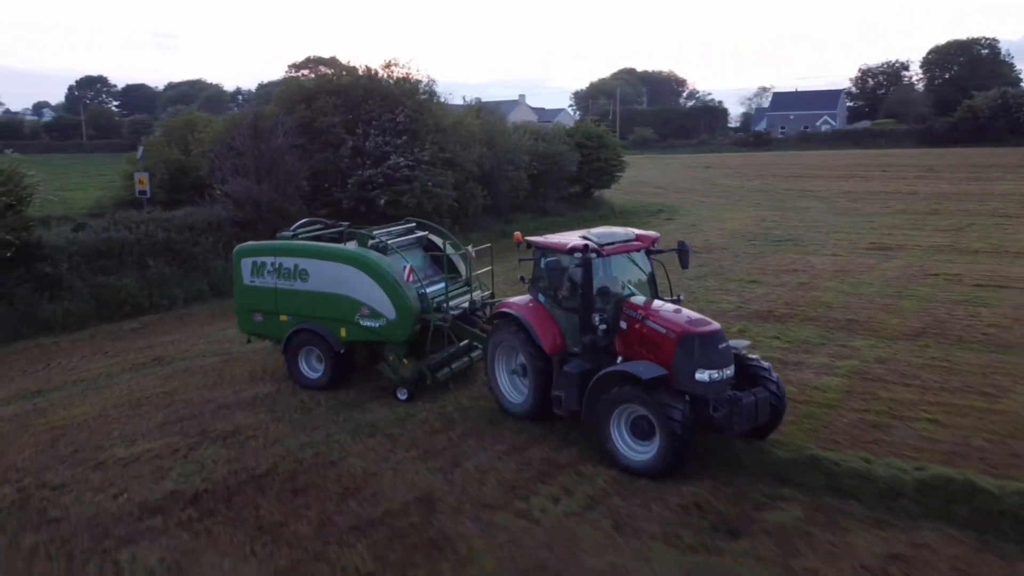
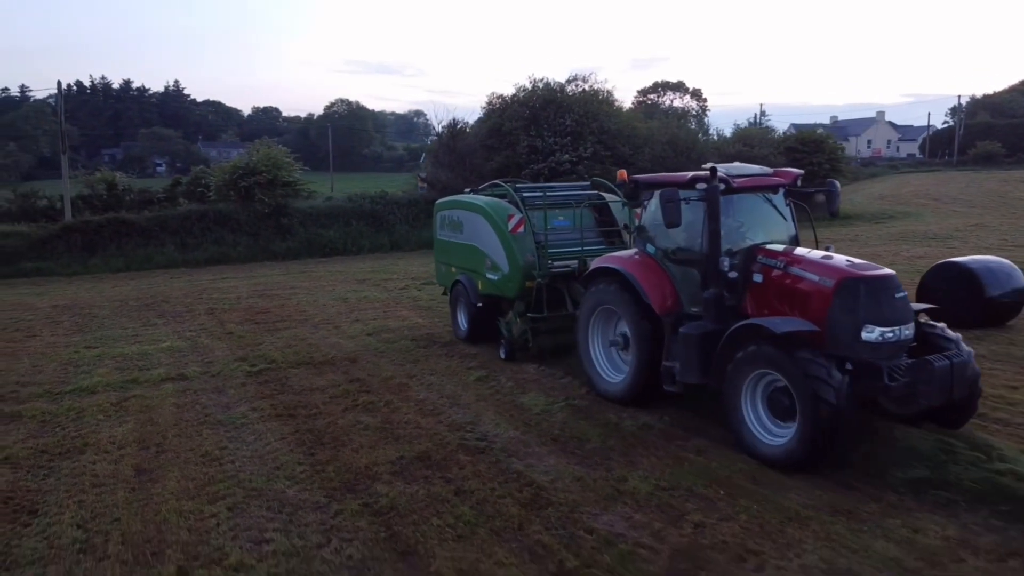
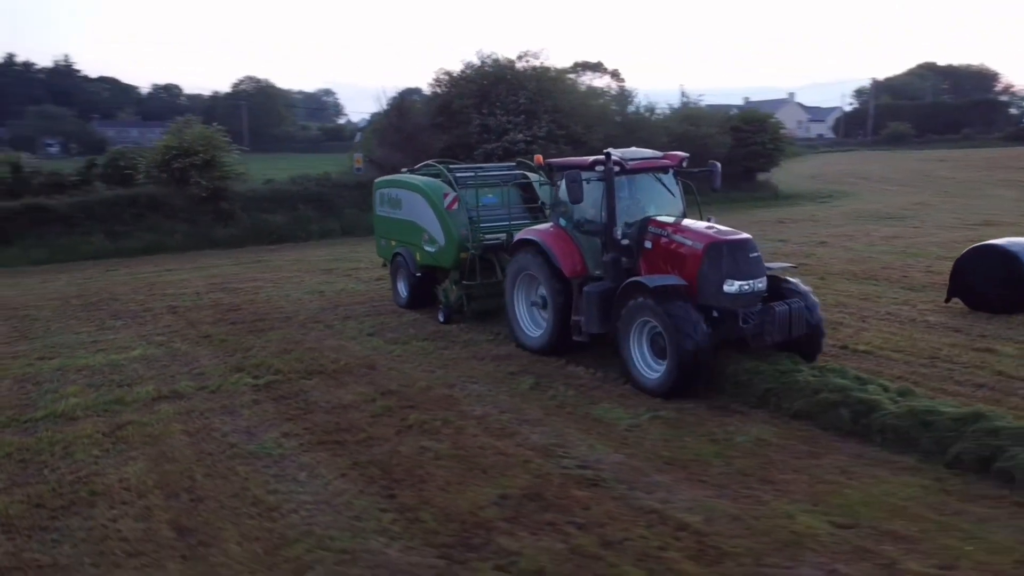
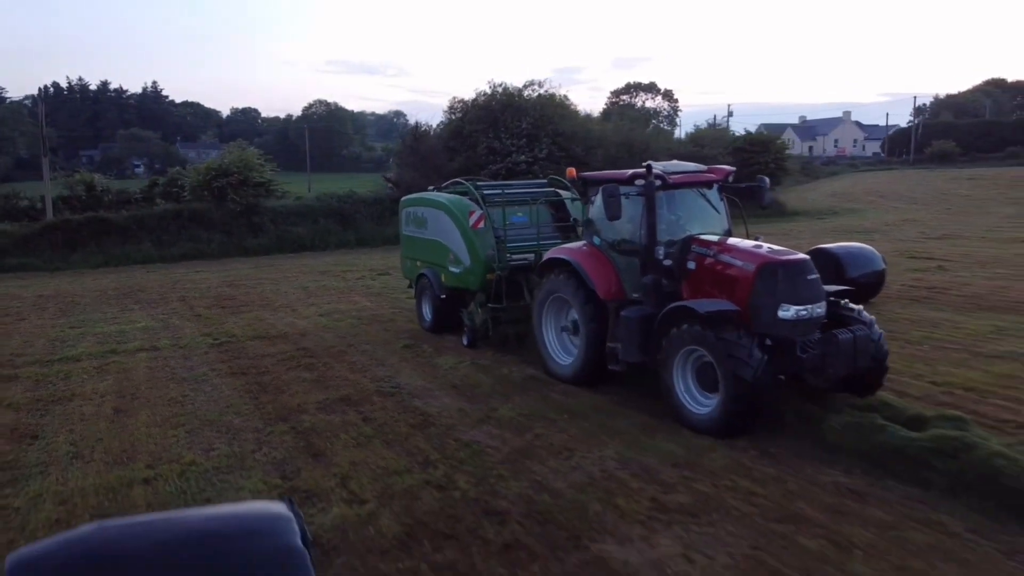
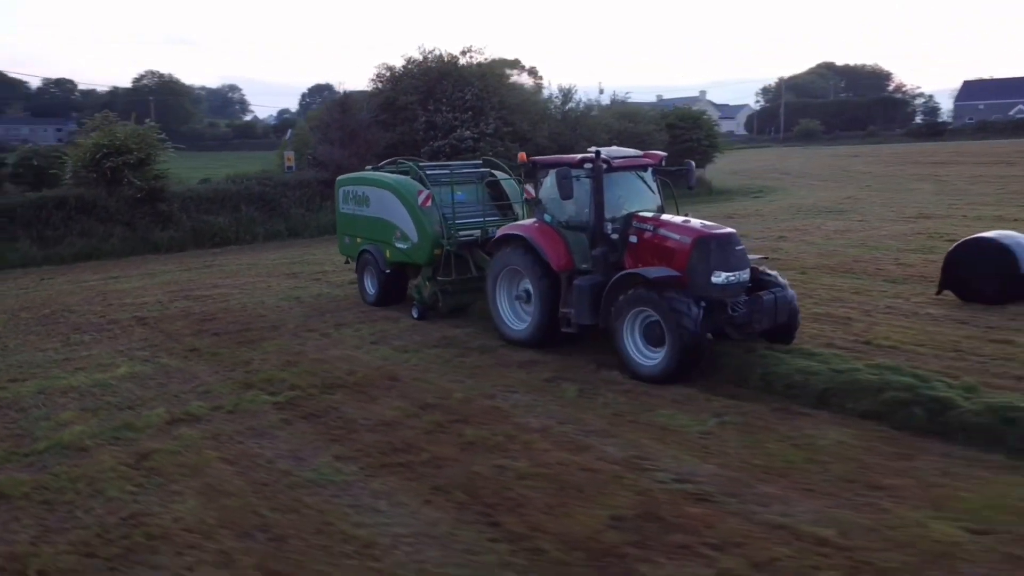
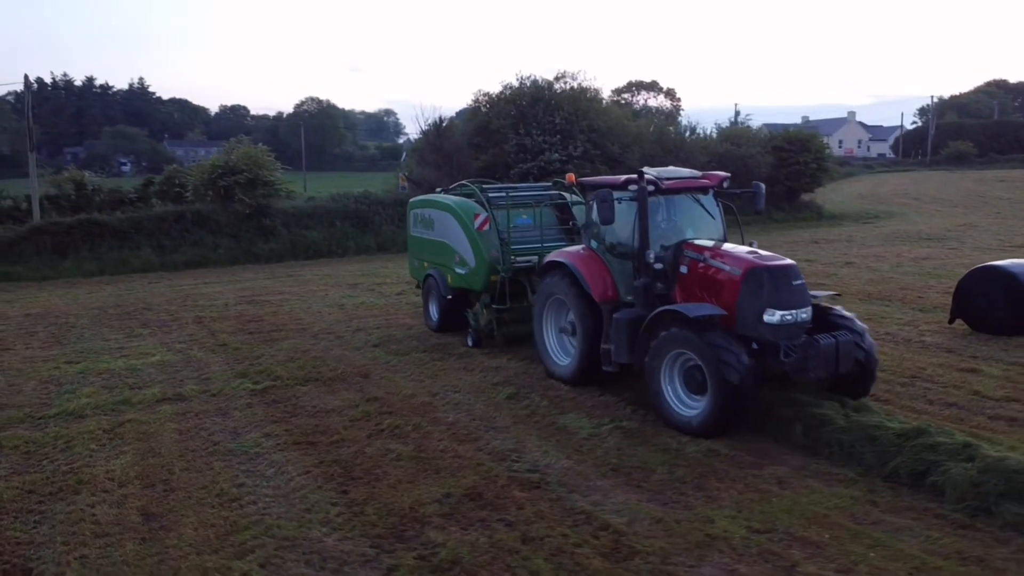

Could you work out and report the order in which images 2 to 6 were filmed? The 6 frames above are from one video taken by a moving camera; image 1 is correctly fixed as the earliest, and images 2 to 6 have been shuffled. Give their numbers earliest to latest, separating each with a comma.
5, 3, 6, 2, 4
